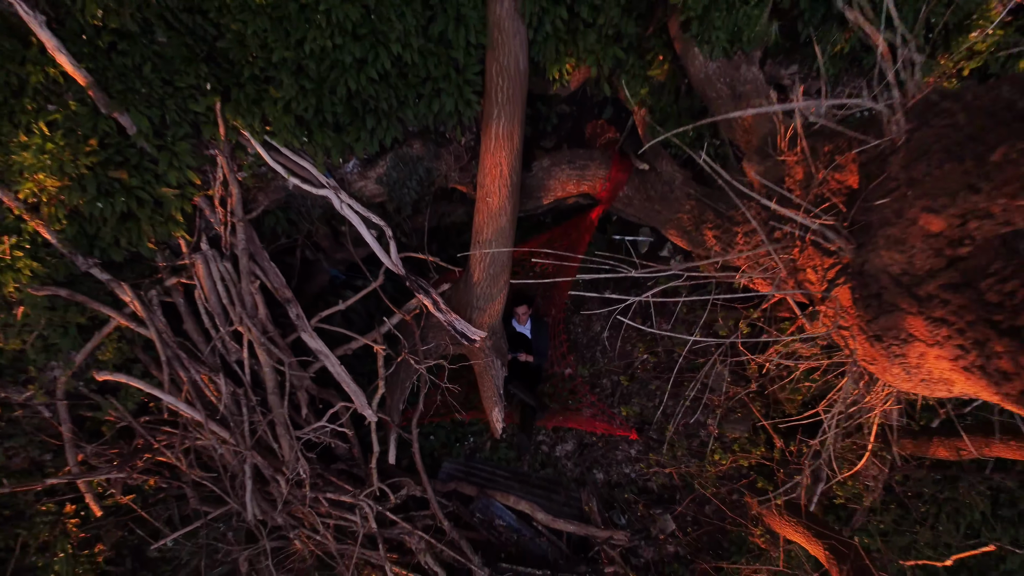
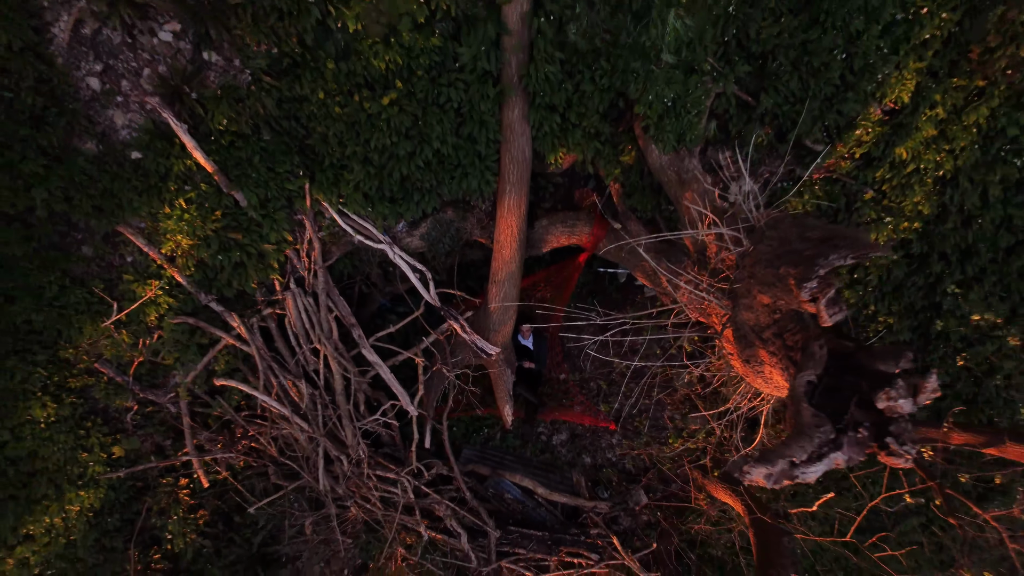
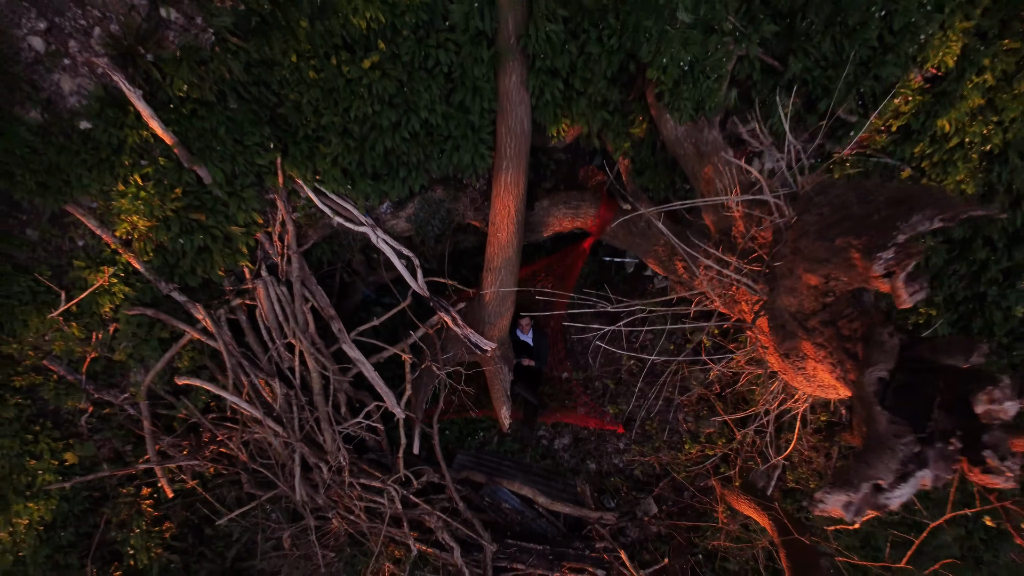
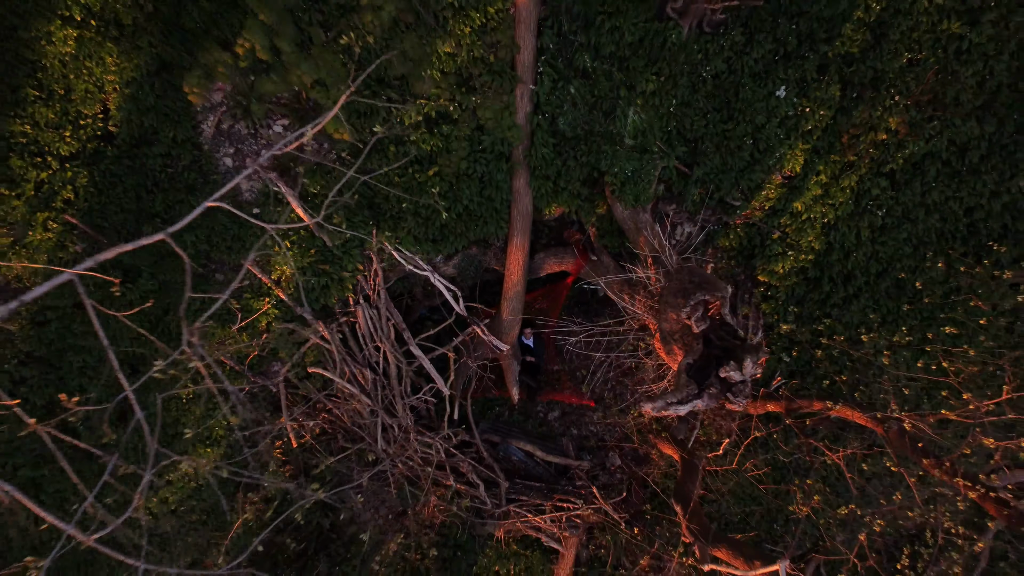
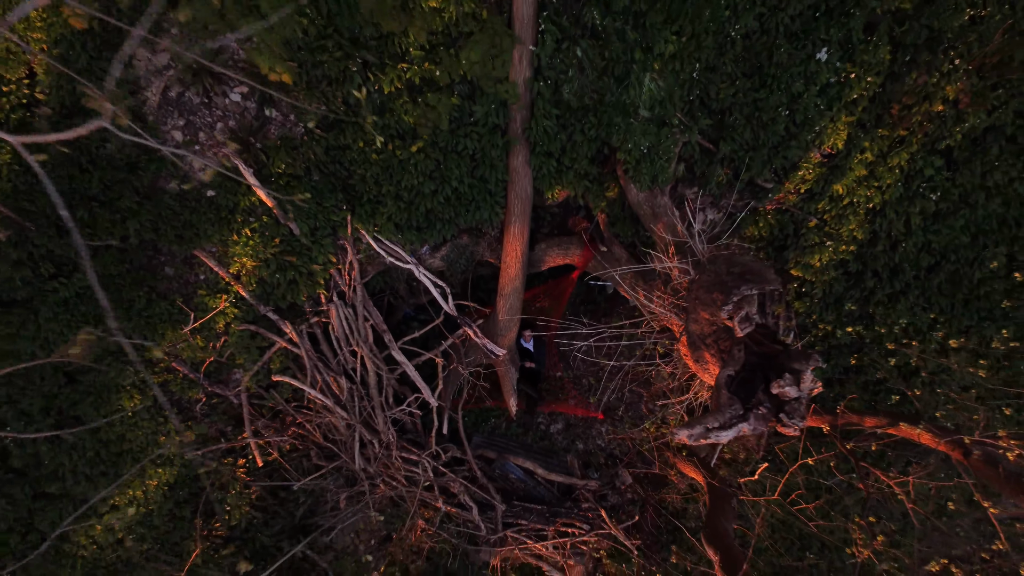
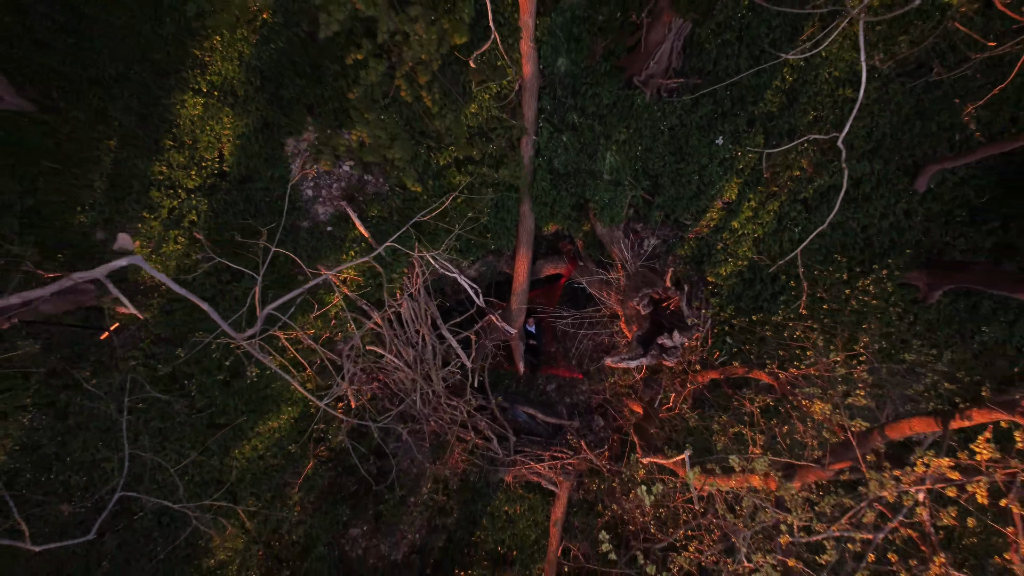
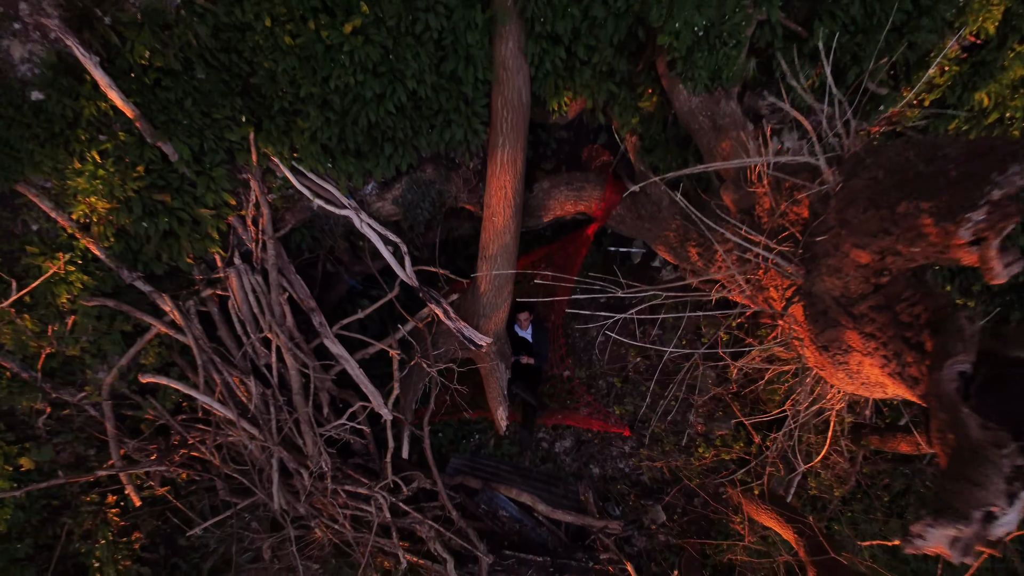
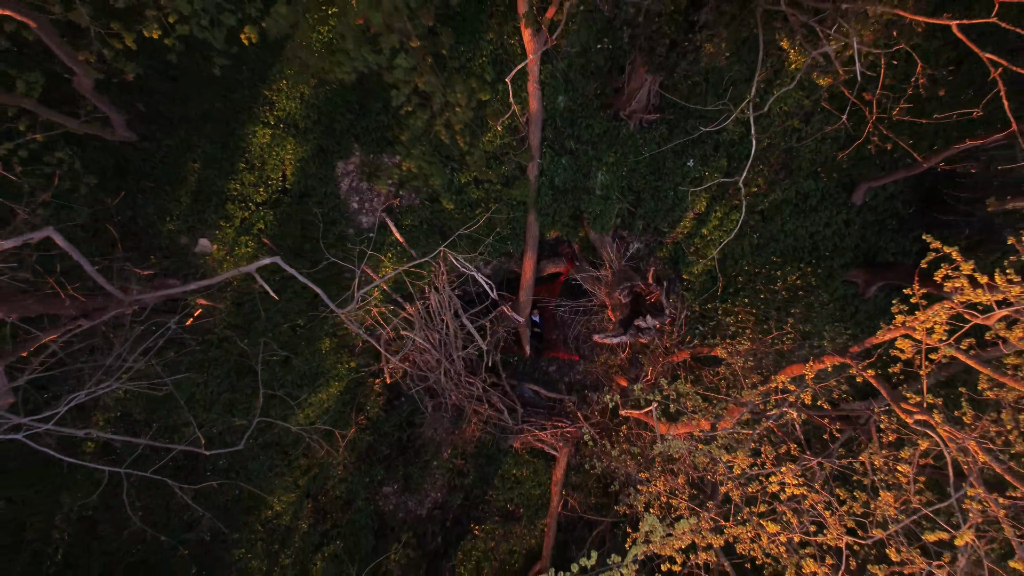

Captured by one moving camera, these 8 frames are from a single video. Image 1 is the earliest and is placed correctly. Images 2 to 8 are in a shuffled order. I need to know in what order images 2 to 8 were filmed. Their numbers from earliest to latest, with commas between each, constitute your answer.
7, 3, 2, 5, 4, 6, 8
